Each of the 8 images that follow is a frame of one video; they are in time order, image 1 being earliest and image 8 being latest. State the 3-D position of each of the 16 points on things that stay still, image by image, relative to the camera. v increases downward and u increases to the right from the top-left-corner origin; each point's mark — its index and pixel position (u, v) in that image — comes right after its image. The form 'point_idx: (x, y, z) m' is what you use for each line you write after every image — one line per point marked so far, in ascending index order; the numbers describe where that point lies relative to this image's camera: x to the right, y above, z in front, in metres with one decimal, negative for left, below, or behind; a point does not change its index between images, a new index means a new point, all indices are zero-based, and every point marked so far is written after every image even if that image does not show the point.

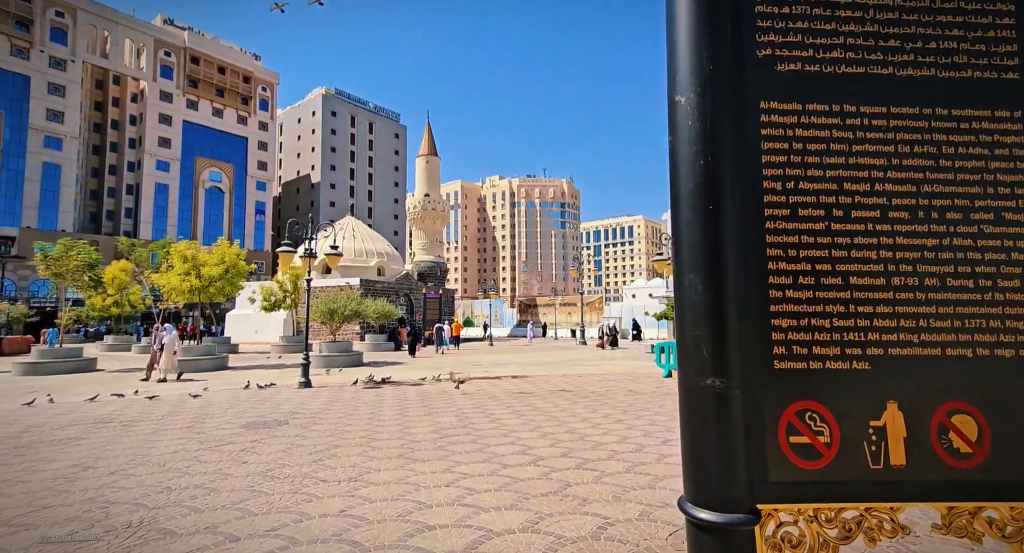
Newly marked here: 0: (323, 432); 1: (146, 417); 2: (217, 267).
0: (-2.3, -1.9, +7.2) m
1: (-5.3, -2.0, +8.8) m
2: (-9.5, +0.3, +19.1) m
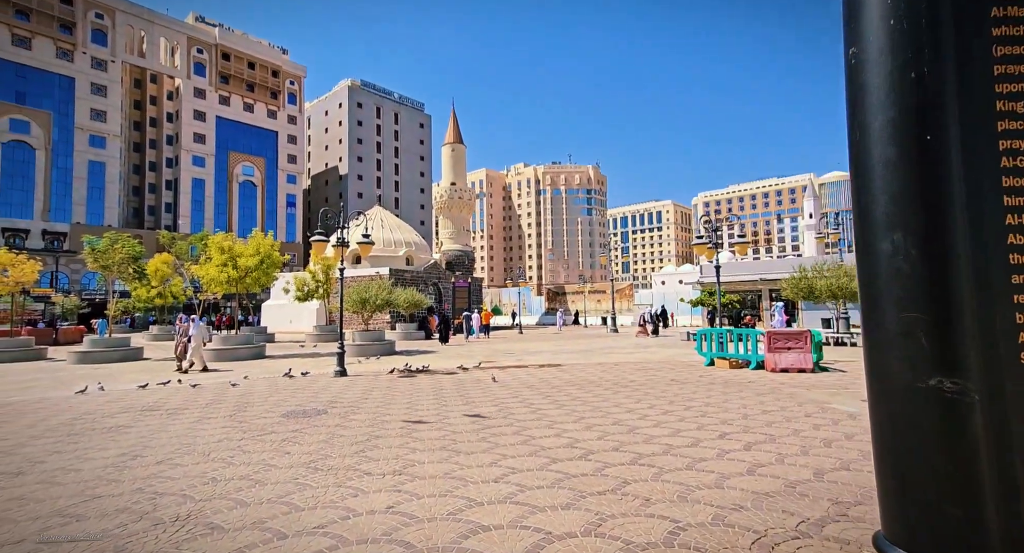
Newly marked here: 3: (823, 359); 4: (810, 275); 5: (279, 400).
0: (-1.8, -1.8, +7.1) m
1: (-4.8, -1.9, +8.9) m
2: (-8.5, +0.6, +19.3) m
3: (+5.1, -1.3, +9.6) m
4: (+7.3, 0.0, +14.4) m
5: (-3.5, -1.9, +8.9) m
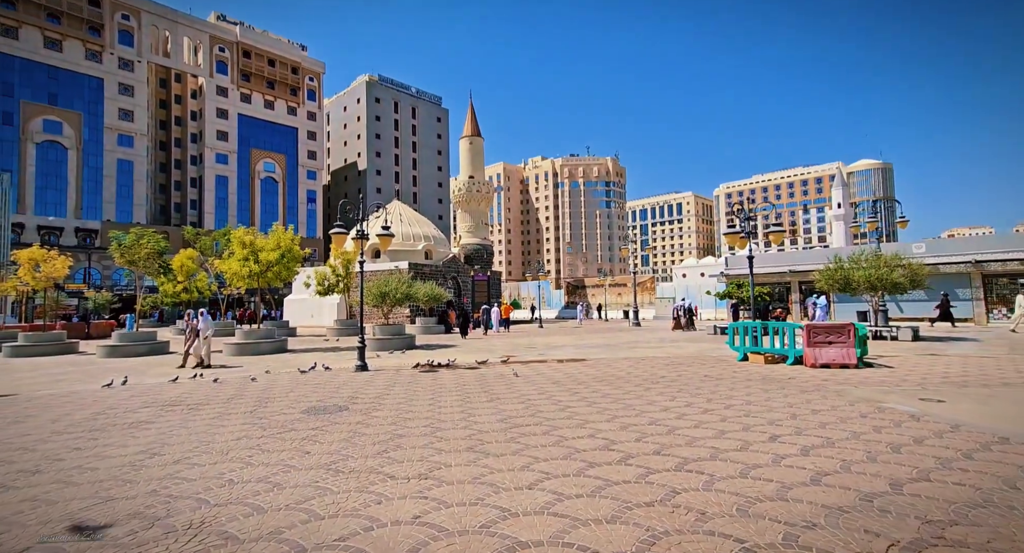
0: (-1.5, -1.7, +6.8) m
1: (-4.4, -1.8, +8.7) m
2: (-7.8, +0.8, +19.2) m
3: (+5.5, -1.2, +9.1) m
4: (+7.8, +0.2, +13.8) m
5: (-3.1, -1.8, +8.7) m
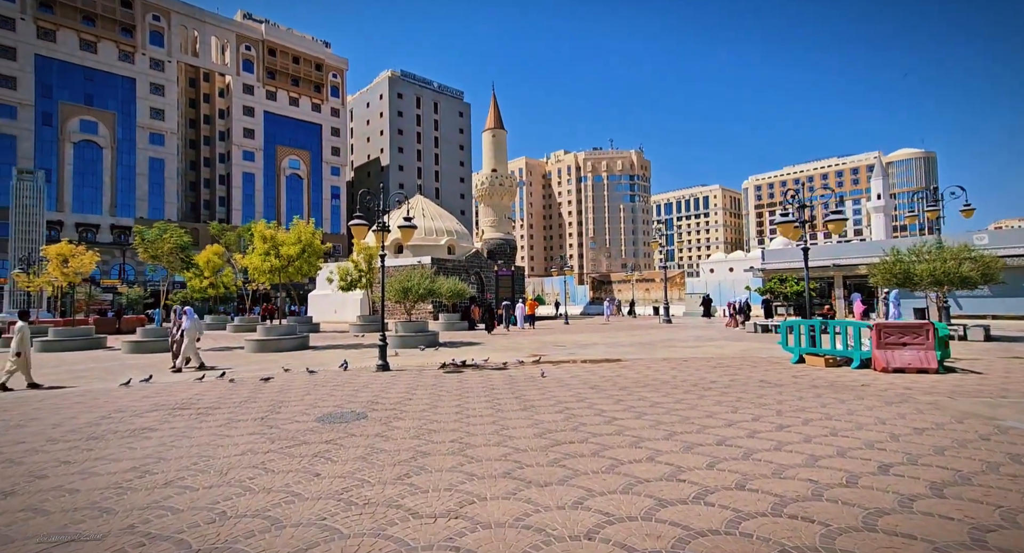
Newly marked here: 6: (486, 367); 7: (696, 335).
0: (-1.1, -1.6, +6.1) m
1: (-3.9, -1.7, +8.1) m
2: (-6.9, +0.9, +18.8) m
3: (+5.9, -1.1, +8.1) m
4: (+8.5, +0.4, +12.7) m
5: (-2.6, -1.7, +8.1) m
6: (-0.5, -1.8, +11.5) m
7: (+5.5, -1.7, +17.6) m
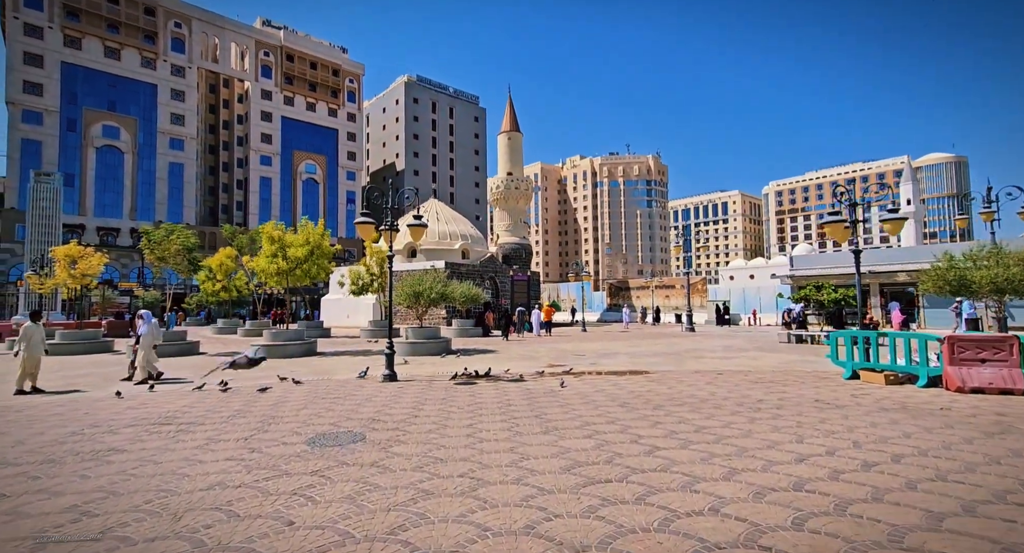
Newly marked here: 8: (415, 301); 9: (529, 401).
0: (-0.9, -1.6, +5.3) m
1: (-3.7, -1.7, +7.4) m
2: (-6.4, +0.8, +18.1) m
3: (+6.2, -1.2, +7.1) m
4: (+8.8, +0.2, +11.7) m
5: (-2.4, -1.7, +7.3) m
6: (-0.2, -1.8, +10.6) m
7: (+5.9, -1.9, +16.6) m
8: (-3.2, -0.8, +19.4) m
9: (+0.2, -1.7, +8.3) m
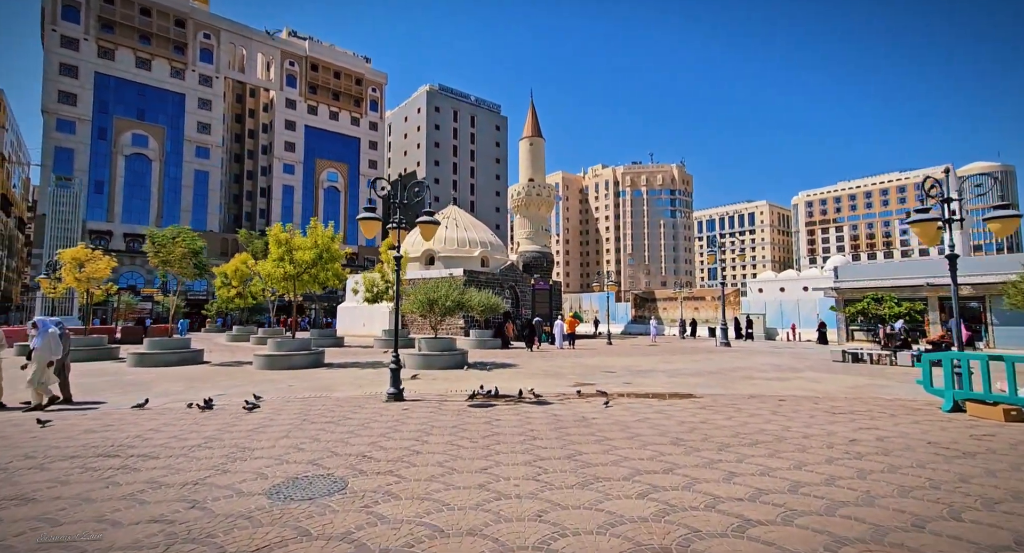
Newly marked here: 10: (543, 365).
0: (-0.7, -1.6, +3.9) m
1: (-3.5, -1.7, +6.1) m
2: (-5.8, +0.7, +16.9) m
3: (+6.4, -1.3, +5.5) m
4: (+9.2, 0.0, +10.0) m
5: (-2.2, -1.7, +6.0) m
6: (+0.1, -1.9, +9.2) m
7: (+6.5, -2.2, +15.0) m
8: (-2.5, -1.0, +18.1) m
9: (+0.5, -1.8, +6.9) m
10: (+0.9, -2.4, +15.8) m
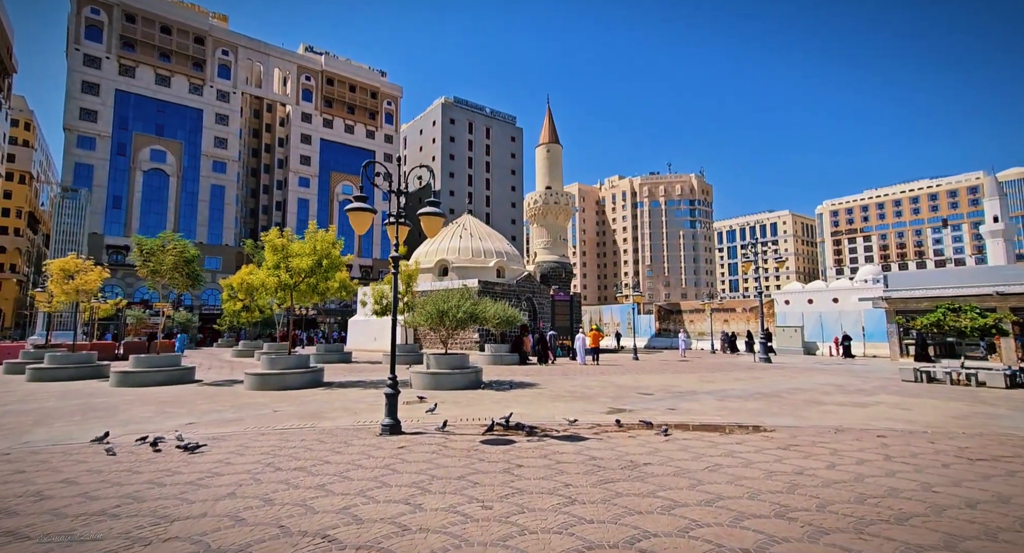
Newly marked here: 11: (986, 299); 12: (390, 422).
0: (-0.6, -1.5, +2.2) m
1: (-3.2, -1.7, +4.4) m
2: (-5.3, +0.4, +15.4) m
3: (+6.6, -1.2, +3.6) m
4: (+9.5, 0.0, +8.0) m
5: (-2.0, -1.7, +4.2) m
6: (+0.4, -2.0, +7.4) m
7: (+6.9, -2.3, +13.1) m
8: (-2.0, -1.3, +16.4) m
9: (+0.8, -1.8, +5.1) m
10: (+1.3, -2.6, +14.0) m
11: (+15.4, -0.8, +19.3) m
12: (-1.6, -1.9, +7.7) m
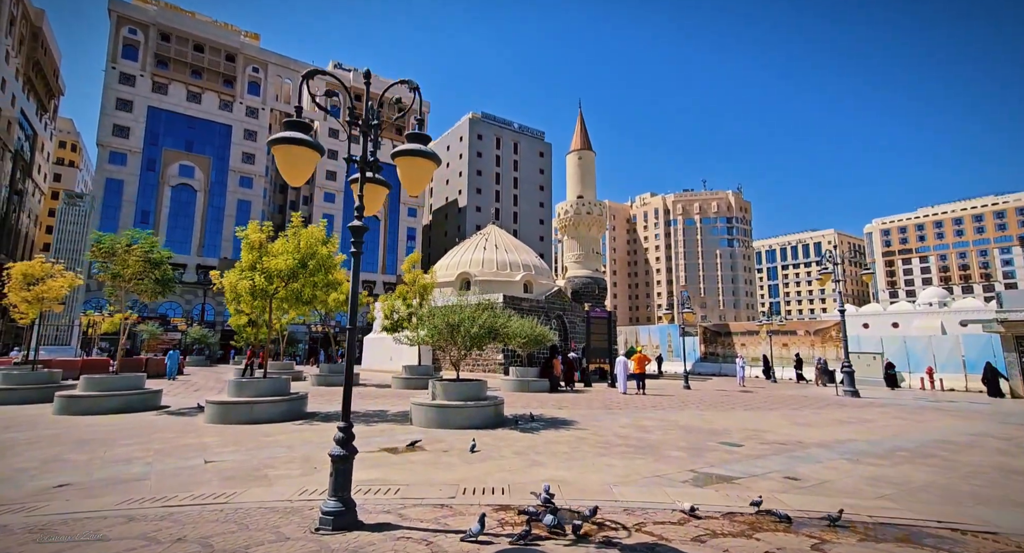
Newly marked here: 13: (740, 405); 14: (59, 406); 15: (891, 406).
0: (-0.5, -1.2, -1.0) m
1: (-3.1, -1.5, +1.3) m
2: (-4.6, +0.3, +12.4) m
3: (+6.7, -1.0, +0.1) m
4: (+9.8, 0.0, +4.4) m
5: (-1.8, -1.4, +1.1) m
6: (+0.7, -1.9, +4.1) m
7: (+7.4, -2.5, +9.5) m
8: (-1.3, -1.4, +13.3) m
9: (+0.9, -1.6, +1.8) m
10: (+1.9, -2.7, +10.6) m
11: (+16.2, -1.2, +15.4) m
12: (-1.3, -1.7, +4.5) m
13: (+5.6, -3.1, +14.4) m
14: (-9.9, -2.8, +13.0) m
15: (+9.0, -3.0, +14.0) m
